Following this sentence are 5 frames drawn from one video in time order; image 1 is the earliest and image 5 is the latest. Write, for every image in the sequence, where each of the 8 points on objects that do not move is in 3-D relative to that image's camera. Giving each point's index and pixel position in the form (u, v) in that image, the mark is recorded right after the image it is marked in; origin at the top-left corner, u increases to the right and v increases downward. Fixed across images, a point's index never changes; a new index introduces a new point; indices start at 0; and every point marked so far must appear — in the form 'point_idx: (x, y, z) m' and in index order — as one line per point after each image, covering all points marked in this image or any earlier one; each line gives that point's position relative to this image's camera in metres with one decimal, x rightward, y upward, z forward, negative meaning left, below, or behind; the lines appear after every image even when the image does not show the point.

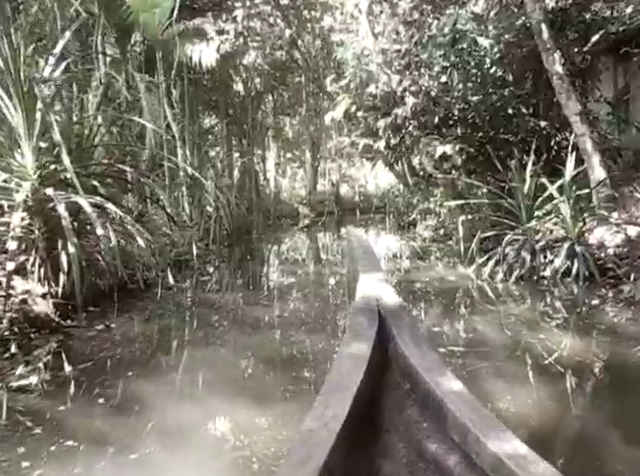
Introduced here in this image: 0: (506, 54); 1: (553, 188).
0: (+1.8, +1.8, +5.0) m
1: (+1.6, +0.3, +3.6) m
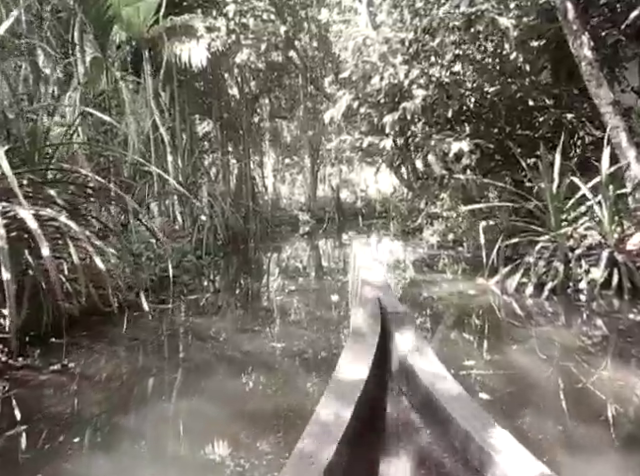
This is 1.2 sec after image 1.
0: (+1.8, +1.7, +4.6) m
1: (+1.6, +0.3, +3.2) m
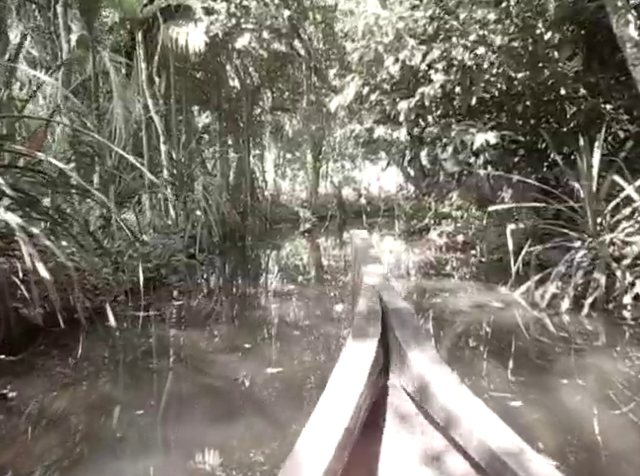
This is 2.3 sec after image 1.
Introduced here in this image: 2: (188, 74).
0: (+1.9, +1.7, +4.2) m
1: (+1.6, +0.3, +2.8) m
2: (-1.7, +2.1, +6.9) m
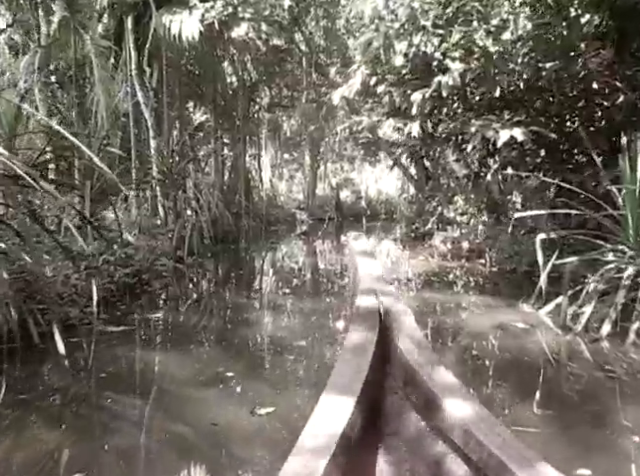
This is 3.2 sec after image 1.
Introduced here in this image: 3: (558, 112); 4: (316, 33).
0: (+1.9, +1.6, +3.9) m
1: (+1.6, +0.2, +2.5) m
2: (-1.7, +2.1, +6.5) m
3: (+1.8, +1.0, +4.1) m
4: (0.0, +3.0, +7.7) m
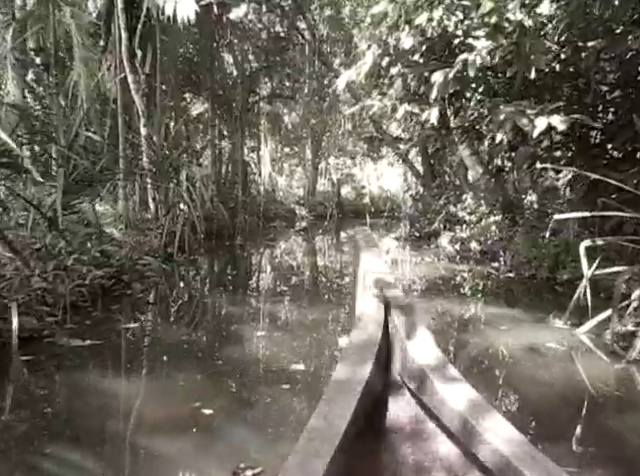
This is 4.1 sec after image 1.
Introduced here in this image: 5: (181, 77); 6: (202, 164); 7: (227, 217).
0: (+1.9, +1.6, +3.5) m
1: (+1.7, +0.2, +2.1) m
2: (-1.7, +2.2, +6.1) m
3: (+1.8, +0.9, +3.7) m
4: (0.0, +3.0, +7.3) m
5: (-1.7, +2.0, +6.4) m
6: (-1.5, +1.0, +6.8) m
7: (-1.2, +0.3, +6.8) m
